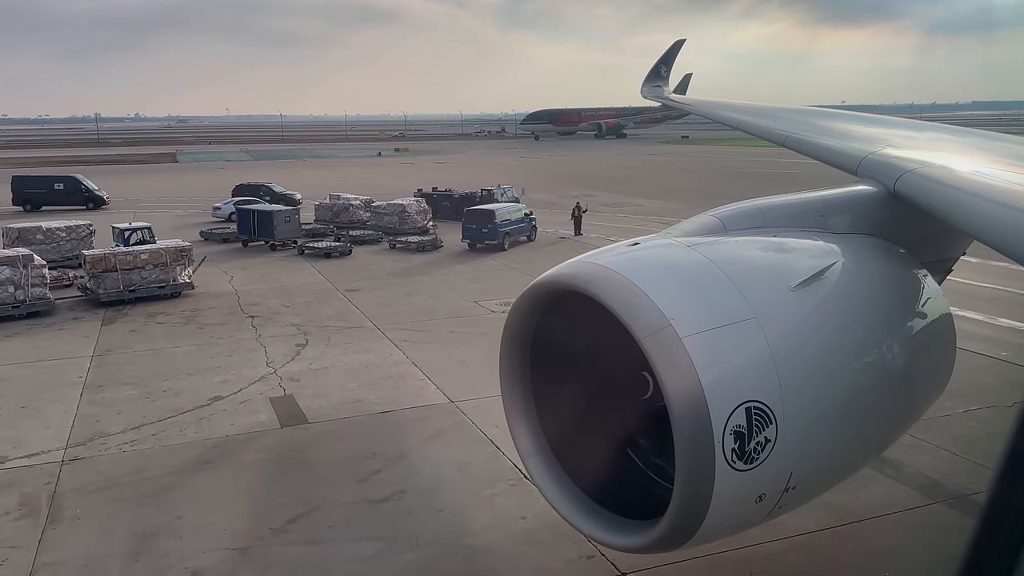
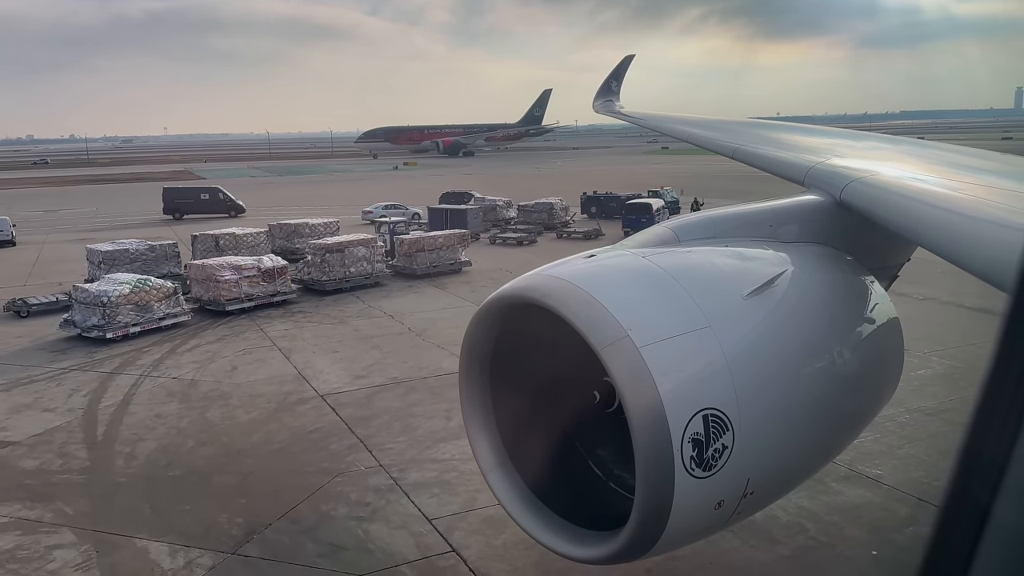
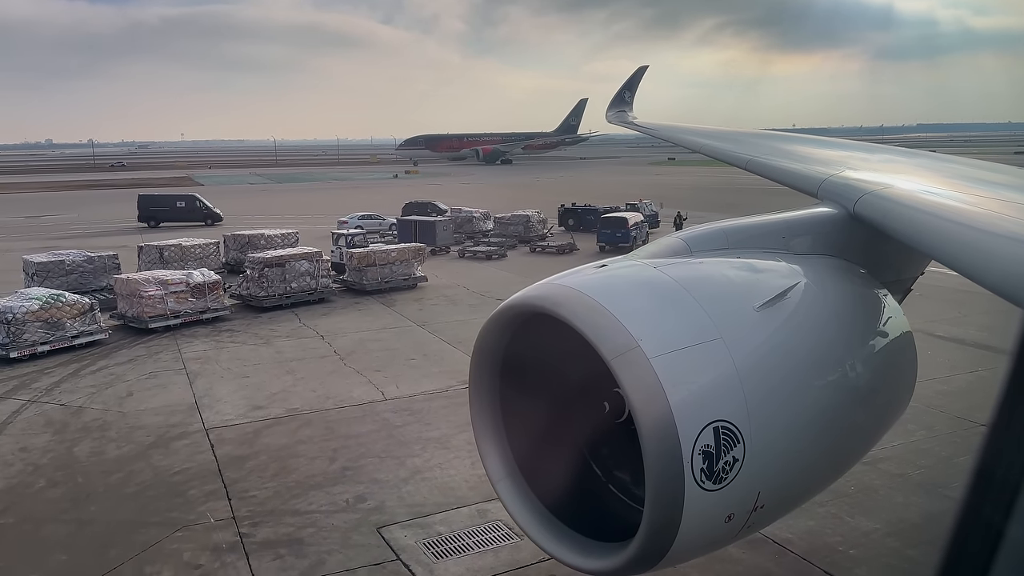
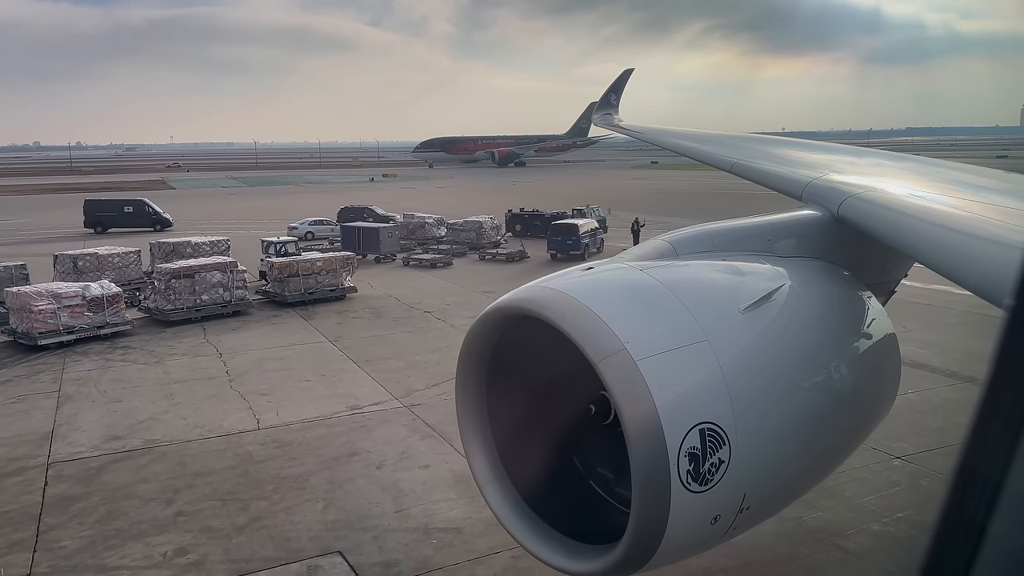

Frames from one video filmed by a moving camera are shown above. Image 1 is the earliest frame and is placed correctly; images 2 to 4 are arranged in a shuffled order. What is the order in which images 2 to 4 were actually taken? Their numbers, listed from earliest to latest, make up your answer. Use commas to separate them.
4, 3, 2
